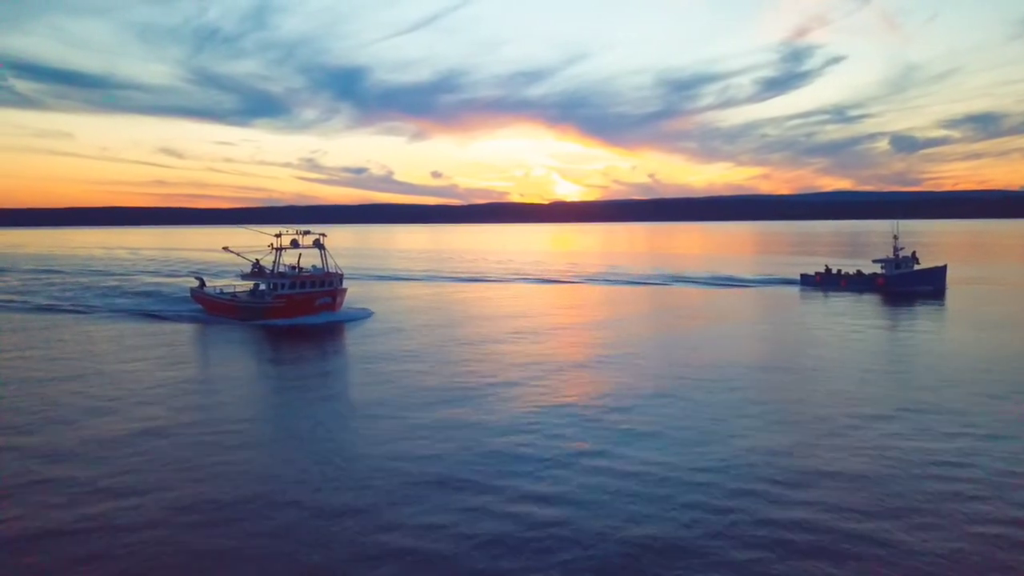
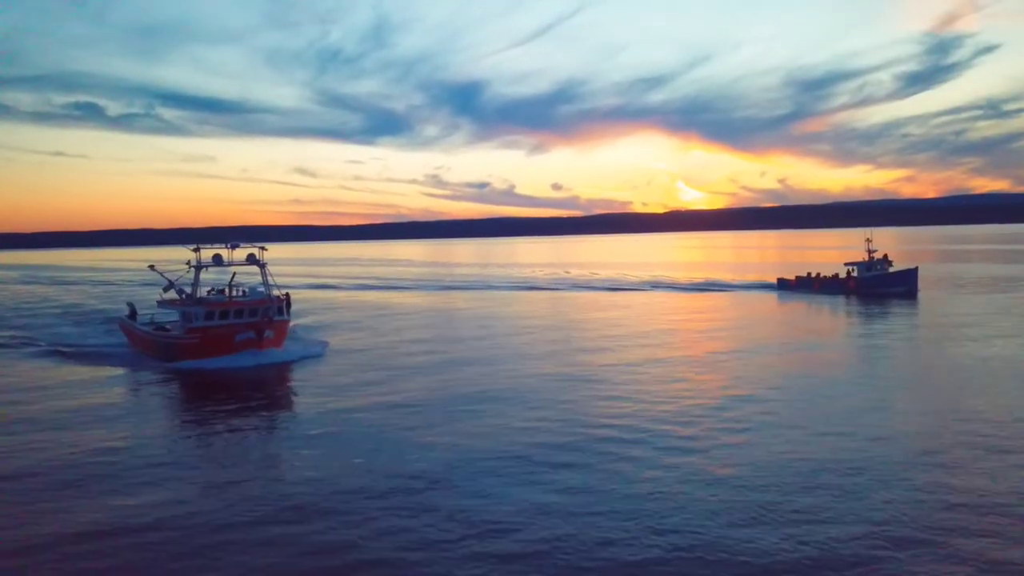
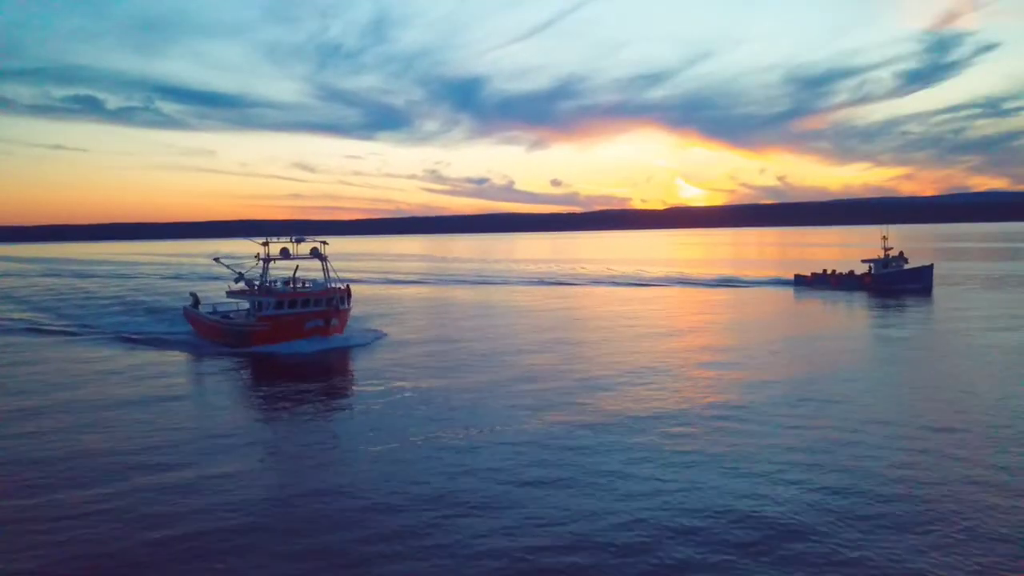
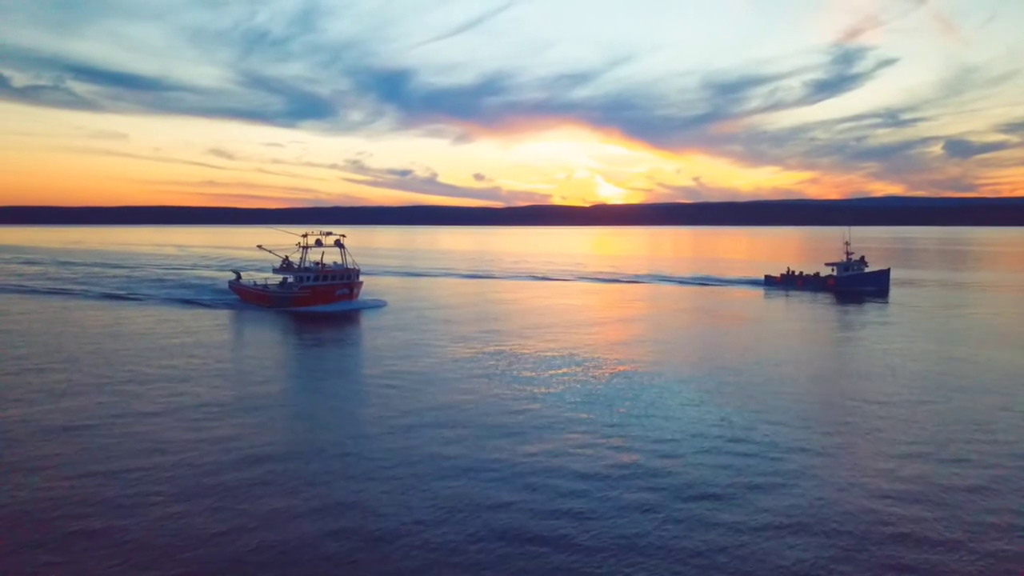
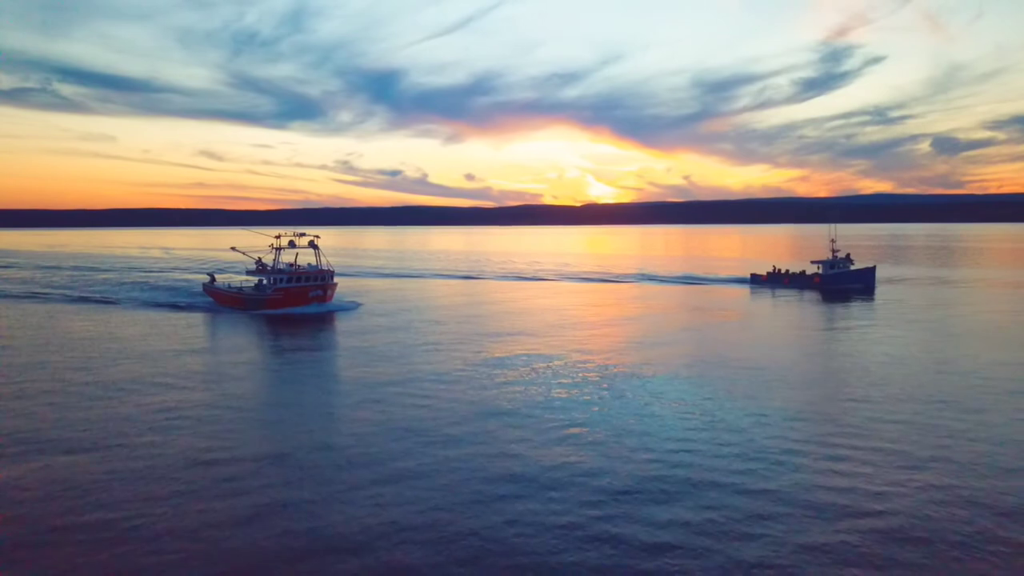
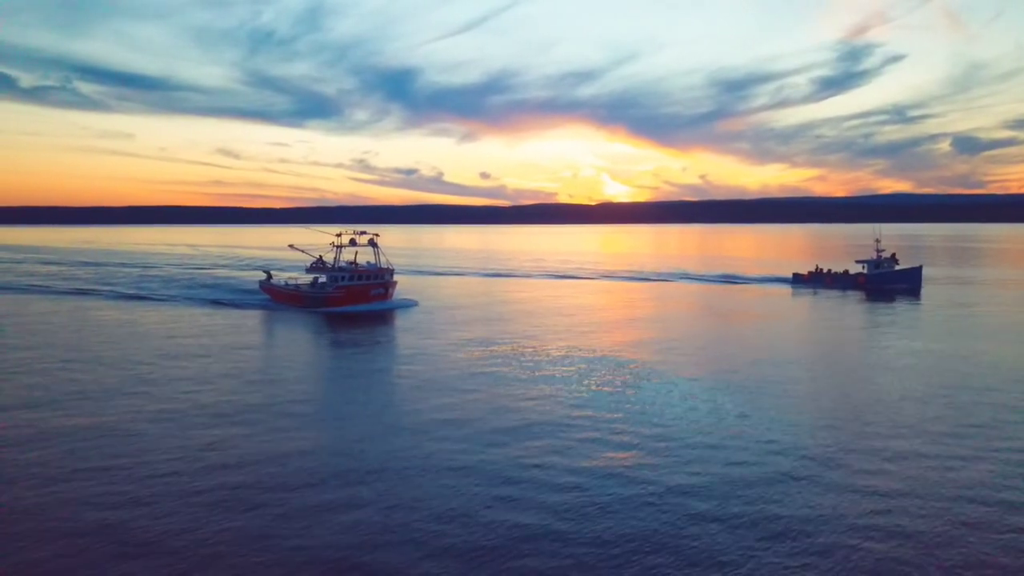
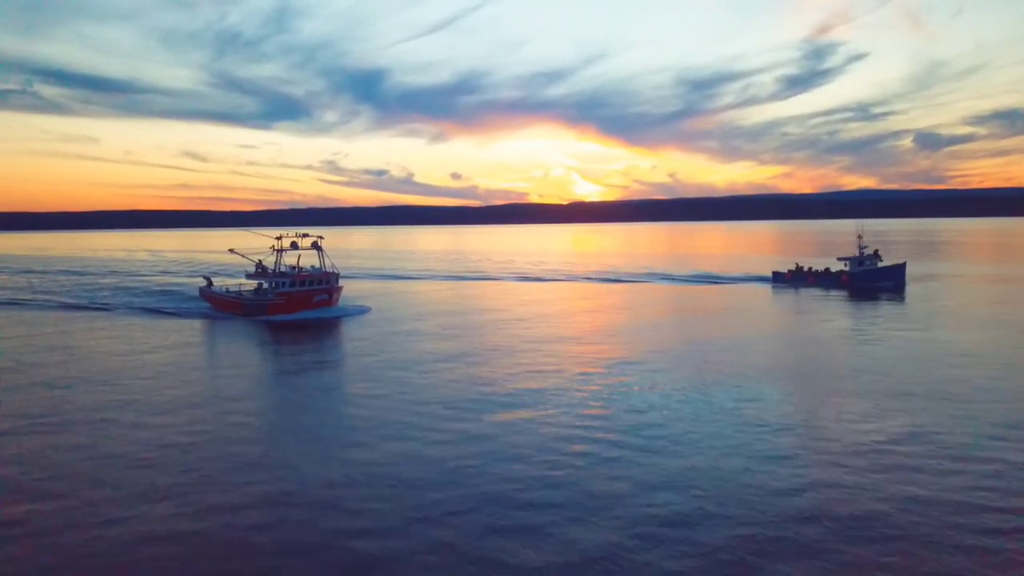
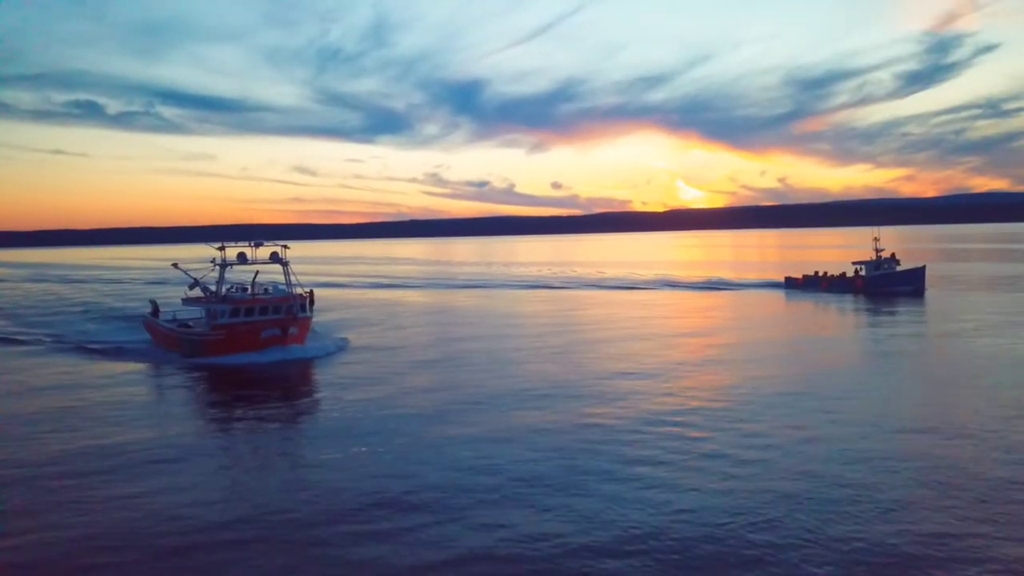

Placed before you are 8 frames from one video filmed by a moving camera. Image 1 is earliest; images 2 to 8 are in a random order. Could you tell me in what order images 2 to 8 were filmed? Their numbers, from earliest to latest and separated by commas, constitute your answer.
7, 5, 4, 6, 3, 8, 2
